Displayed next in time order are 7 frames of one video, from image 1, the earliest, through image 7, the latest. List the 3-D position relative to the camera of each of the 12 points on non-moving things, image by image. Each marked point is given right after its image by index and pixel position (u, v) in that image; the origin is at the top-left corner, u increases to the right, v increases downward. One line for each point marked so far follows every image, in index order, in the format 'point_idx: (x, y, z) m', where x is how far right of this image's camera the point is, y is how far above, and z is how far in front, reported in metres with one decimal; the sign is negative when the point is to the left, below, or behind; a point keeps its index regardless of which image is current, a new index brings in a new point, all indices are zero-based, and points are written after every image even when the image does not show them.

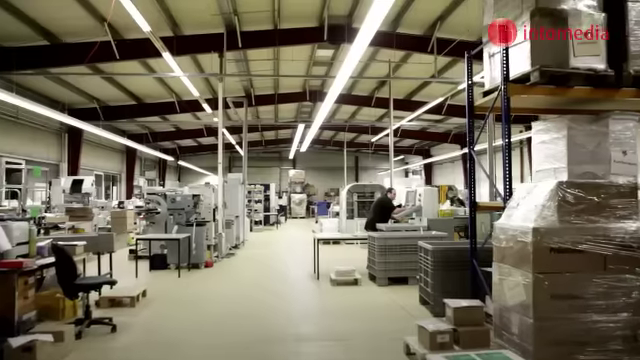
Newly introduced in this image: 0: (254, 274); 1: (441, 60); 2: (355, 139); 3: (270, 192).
0: (-0.8, -1.1, +6.4) m
1: (+2.0, +2.0, +8.5) m
2: (+1.3, +1.6, +19.6) m
3: (-1.6, -0.4, +16.4) m
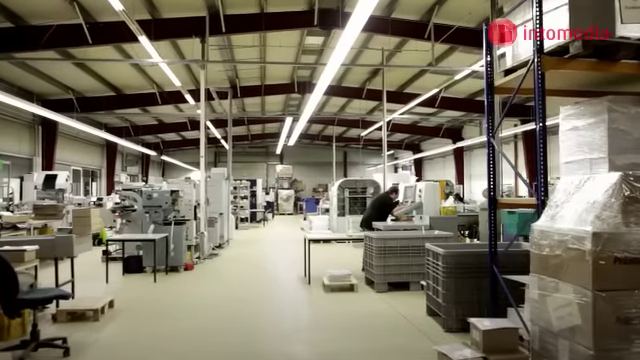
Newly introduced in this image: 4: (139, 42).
0: (-0.9, -1.1, +5.9) m
1: (+1.9, +2.1, +8.1) m
2: (+0.9, +1.7, +19.1) m
3: (-2.0, -0.3, +15.9) m
4: (-2.3, +1.8, +6.7) m
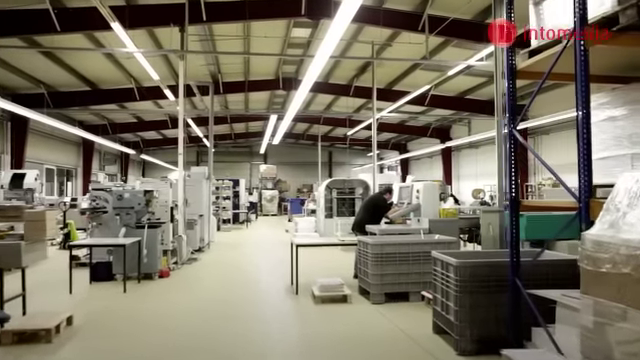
0: (-1.0, -1.1, +5.4) m
1: (+1.7, +2.1, +7.7) m
2: (+0.3, +1.7, +18.7) m
3: (-2.4, -0.3, +15.3) m
4: (-2.5, +1.8, +6.2) m
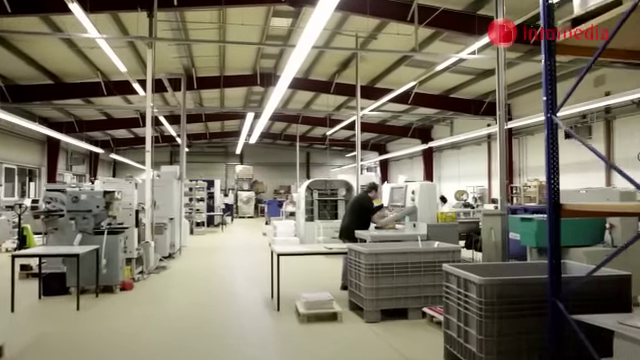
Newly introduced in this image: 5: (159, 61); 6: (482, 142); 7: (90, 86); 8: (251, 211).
0: (-1.2, -1.1, +4.8) m
1: (+1.4, +2.0, +7.2) m
2: (-0.4, +1.7, +18.2) m
3: (-3.0, -0.3, +14.7) m
4: (-2.7, +1.8, +5.5) m
5: (-2.8, +2.0, +8.9) m
6: (+4.2, +1.0, +13.7) m
7: (-4.5, +1.8, +10.1) m
8: (-2.6, -1.2, +19.7) m
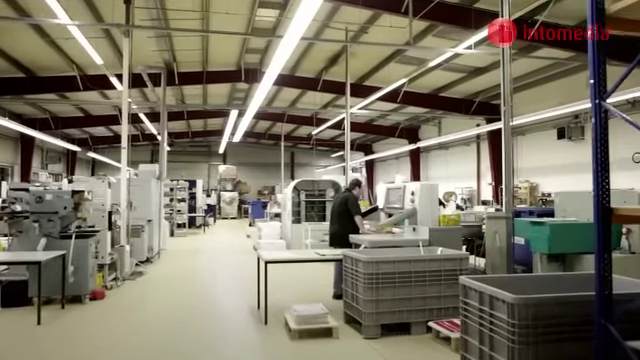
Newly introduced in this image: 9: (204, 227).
0: (-1.3, -1.1, +4.4) m
1: (+1.3, +2.0, +6.9) m
2: (-0.9, +1.7, +17.8) m
3: (-3.4, -0.3, +14.2) m
4: (-2.7, +1.8, +5.1) m
5: (-2.9, +2.0, +8.5) m
6: (+3.9, +1.0, +13.4) m
7: (-4.7, +1.8, +9.6) m
8: (-3.2, -1.2, +19.3) m
9: (-3.1, -1.3, +14.0) m
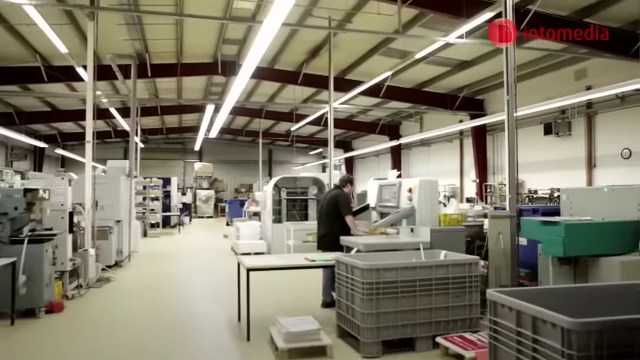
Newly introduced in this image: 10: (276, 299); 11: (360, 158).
0: (-1.4, -1.0, +3.9) m
1: (+1.1, +2.1, +6.5) m
2: (-1.6, +1.7, +17.3) m
3: (-3.9, -0.2, +13.6) m
4: (-2.9, +1.8, +4.5) m
5: (-3.2, +2.1, +7.9) m
6: (+3.4, +1.0, +13.2) m
7: (-5.1, +1.9, +9.0) m
8: (-3.9, -1.1, +18.7) m
9: (-3.6, -1.2, +13.4) m
10: (-0.3, -0.9, +4.1) m
11: (+1.5, +0.8, +19.7) m
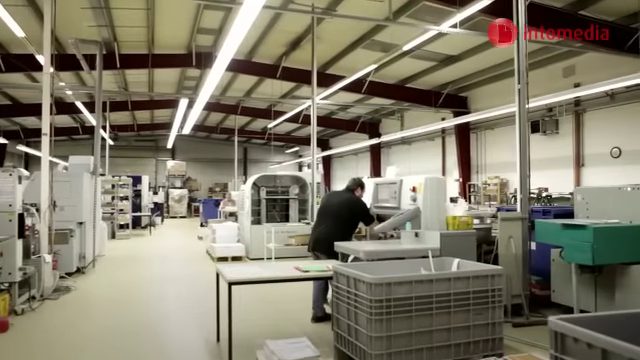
0: (-1.4, -1.0, +3.3) m
1: (+0.9, +2.1, +6.1) m
2: (-2.3, +1.8, +16.7) m
3: (-4.5, -0.2, +12.9) m
4: (-3.0, +1.9, +3.9) m
5: (-3.5, +2.1, +7.3) m
6: (+2.9, +1.1, +12.8) m
7: (-5.4, +1.9, +8.2) m
8: (-4.7, -1.0, +18.0) m
9: (-4.2, -1.2, +12.7) m
10: (-0.4, -0.9, +3.6) m
11: (+0.7, +0.8, +19.3) m
